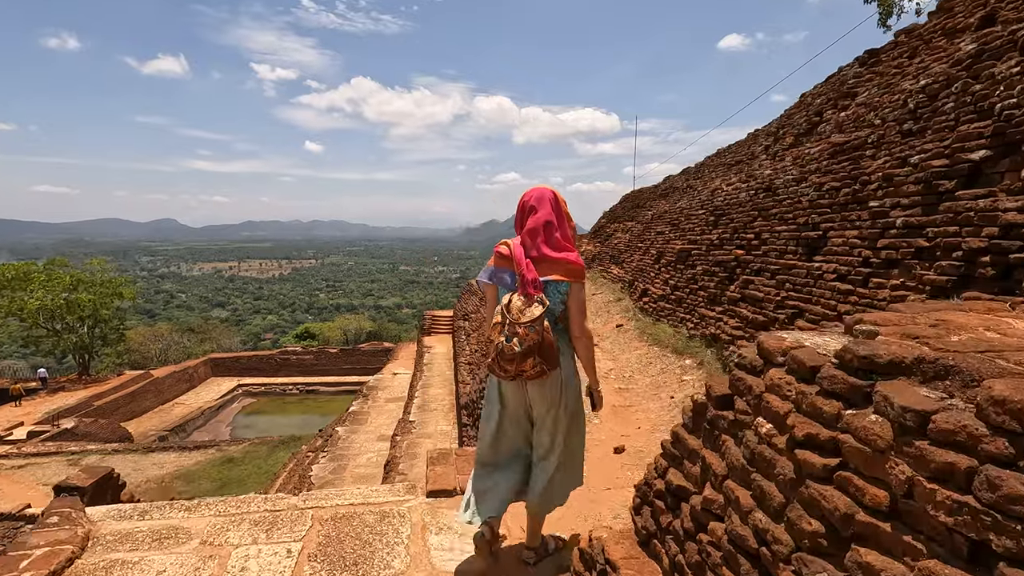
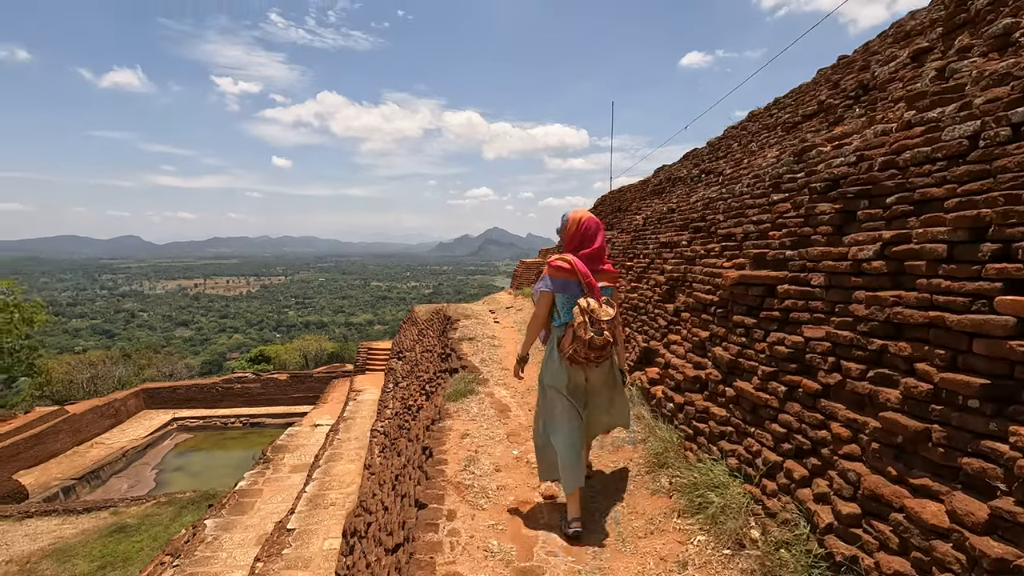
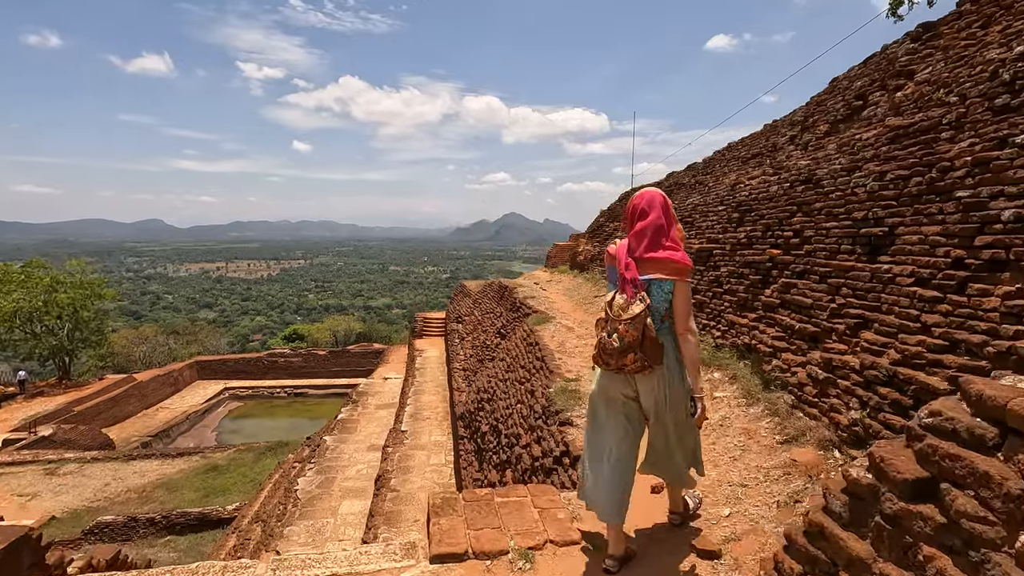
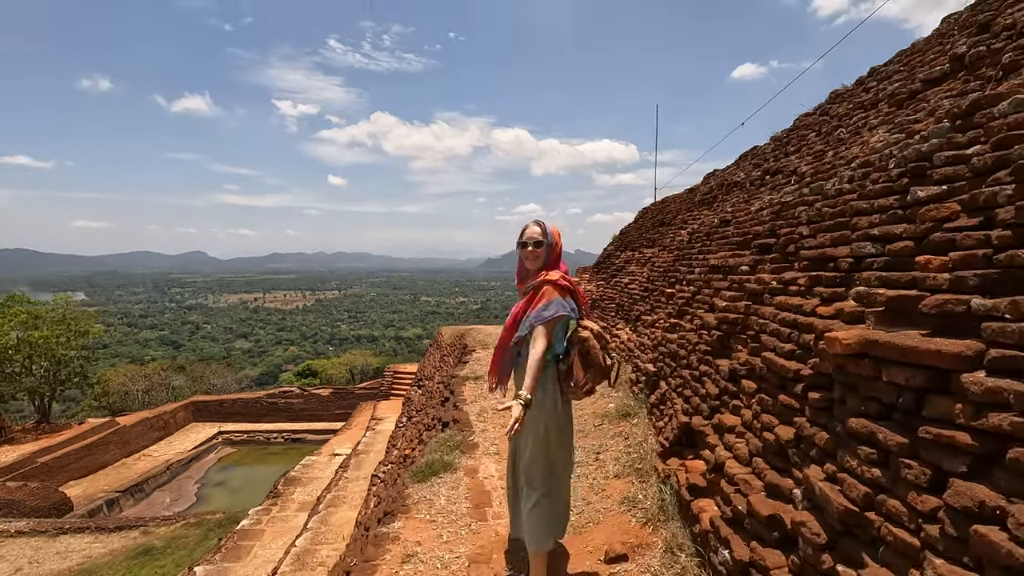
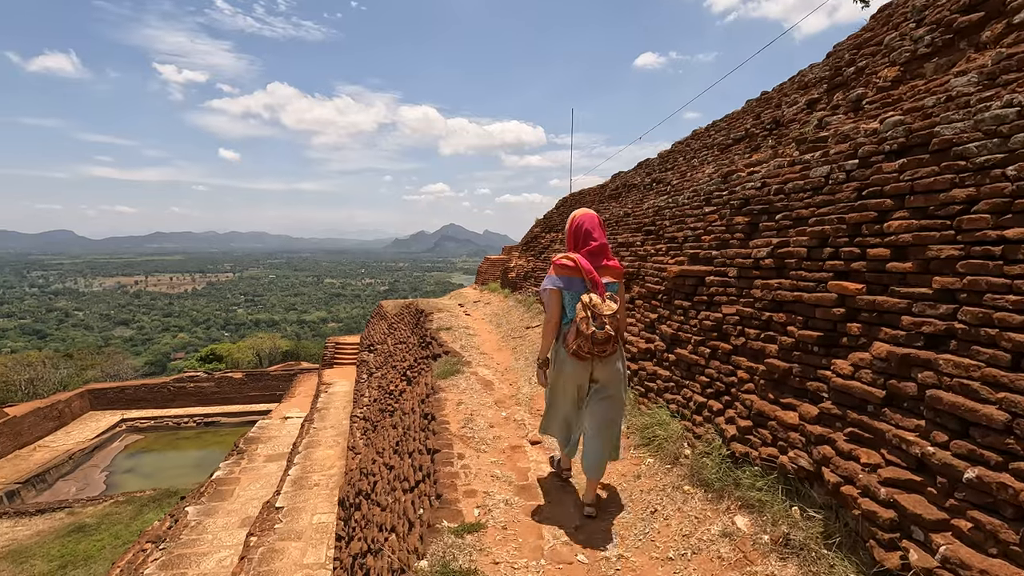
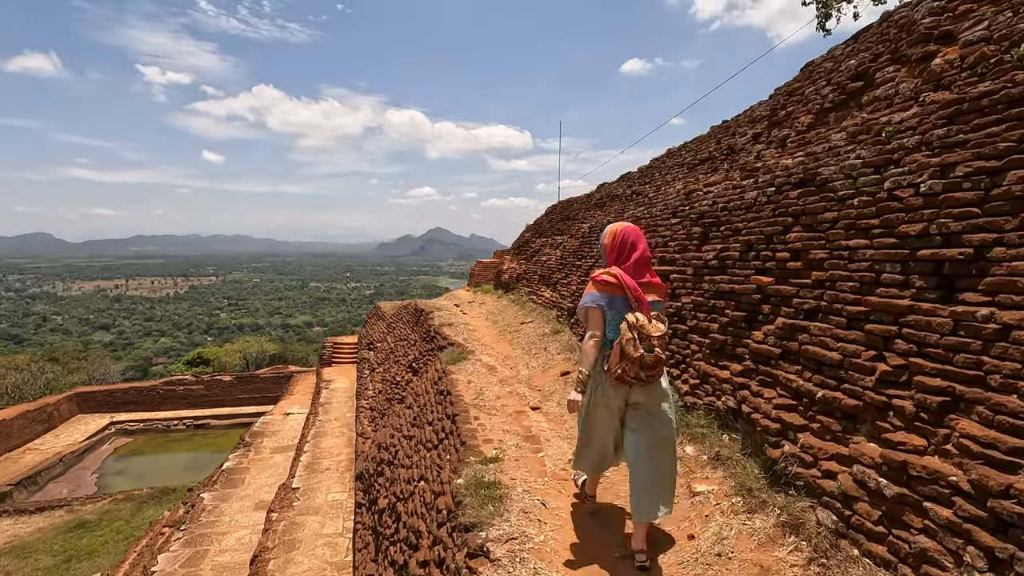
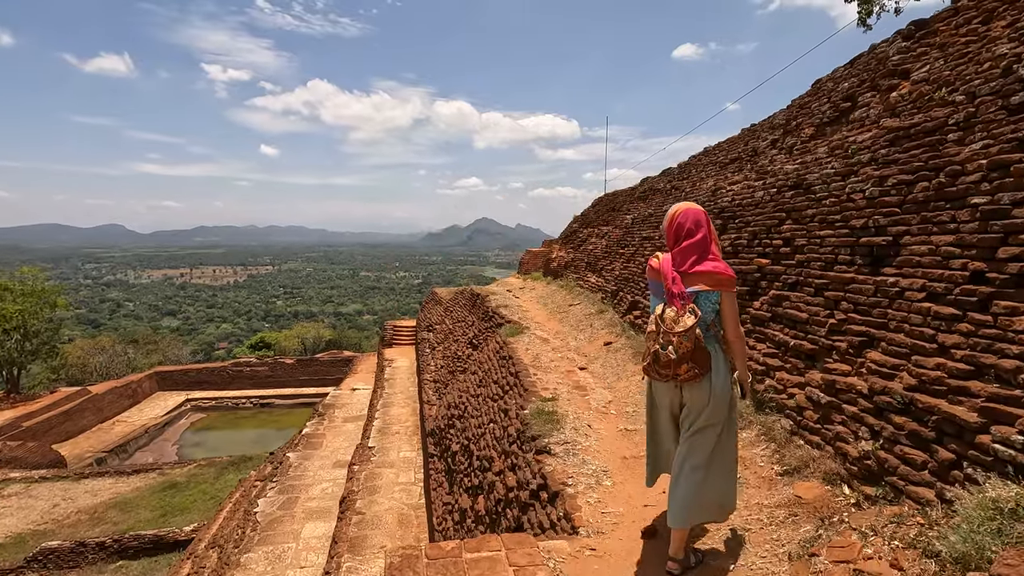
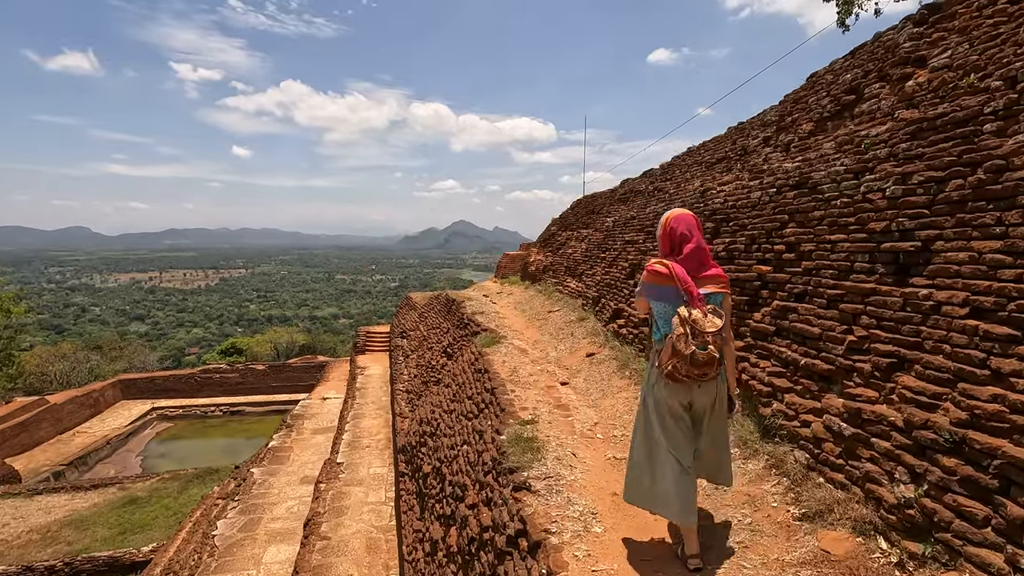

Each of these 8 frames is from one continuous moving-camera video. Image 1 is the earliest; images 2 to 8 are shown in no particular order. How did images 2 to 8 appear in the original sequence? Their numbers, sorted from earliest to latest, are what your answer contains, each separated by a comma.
3, 7, 8, 6, 5, 2, 4
